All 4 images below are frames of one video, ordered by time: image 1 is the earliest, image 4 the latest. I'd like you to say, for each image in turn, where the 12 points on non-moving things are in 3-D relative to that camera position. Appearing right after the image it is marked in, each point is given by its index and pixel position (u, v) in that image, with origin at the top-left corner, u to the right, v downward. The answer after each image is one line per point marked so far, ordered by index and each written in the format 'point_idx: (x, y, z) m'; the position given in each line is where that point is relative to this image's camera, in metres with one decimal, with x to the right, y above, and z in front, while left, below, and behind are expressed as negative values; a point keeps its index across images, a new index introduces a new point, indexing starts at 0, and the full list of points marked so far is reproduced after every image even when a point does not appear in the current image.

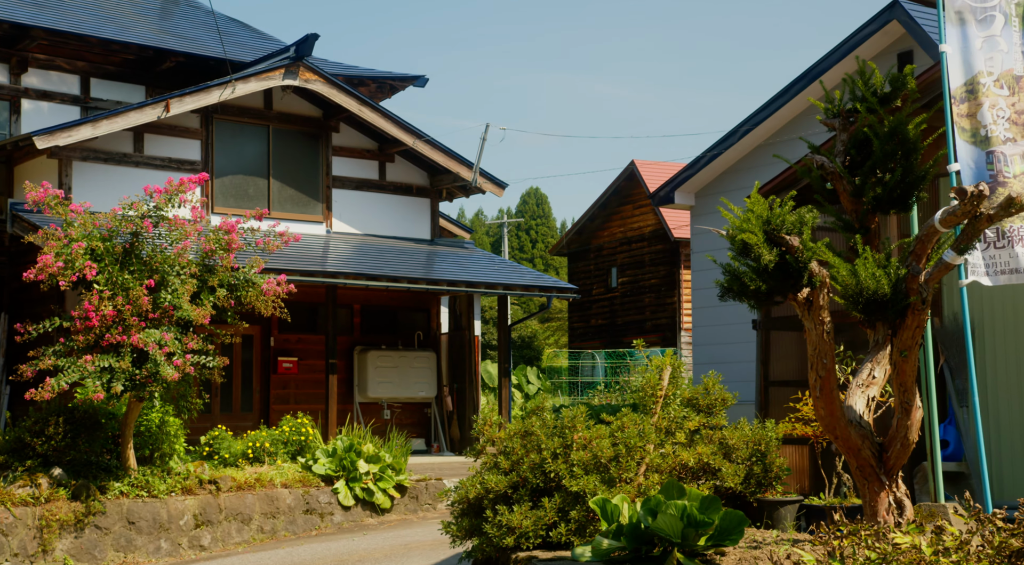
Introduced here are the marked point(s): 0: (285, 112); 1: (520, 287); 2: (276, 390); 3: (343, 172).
0: (-3.1, +2.4, +18.3) m
1: (+0.2, -0.1, +17.5) m
2: (-3.1, -1.4, +17.3) m
3: (-2.4, +1.6, +18.6) m
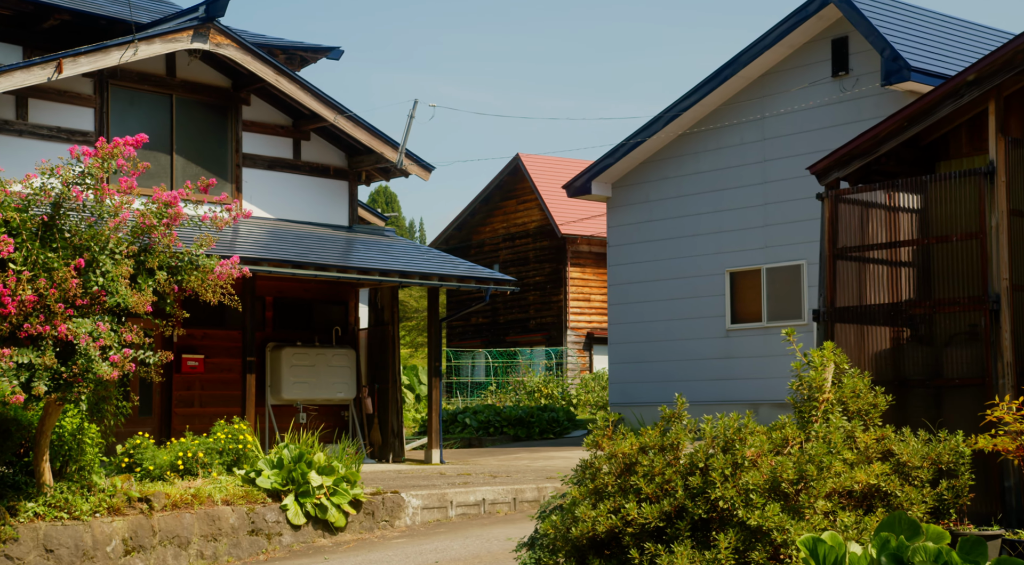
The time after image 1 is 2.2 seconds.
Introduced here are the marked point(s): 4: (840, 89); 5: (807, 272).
0: (-4.0, +2.5, +16.4) m
1: (-0.7, +0.1, +16.1) m
2: (-3.9, -1.3, +15.5) m
3: (-3.3, +1.7, +16.8) m
4: (+4.9, +2.9, +19.8) m
5: (+4.4, +0.2, +19.9) m
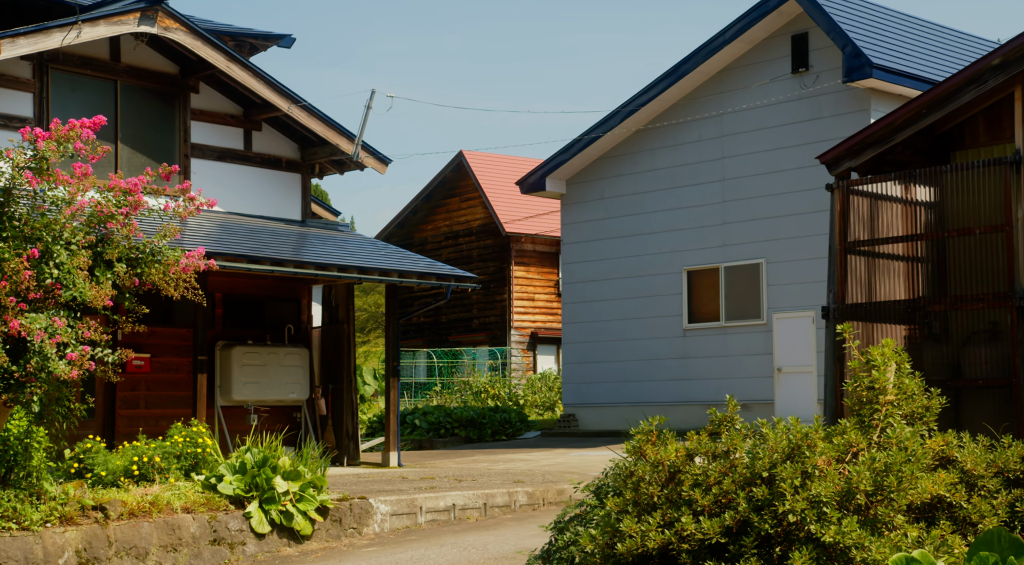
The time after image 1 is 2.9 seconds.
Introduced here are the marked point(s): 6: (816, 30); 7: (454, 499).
0: (-4.5, +2.6, +15.7) m
1: (-1.1, +0.1, +15.5) m
2: (-4.3, -1.2, +14.8) m
3: (-3.8, +1.8, +16.2) m
4: (+4.3, +2.9, +19.6) m
5: (+3.8, +0.2, +19.6) m
6: (+4.5, +3.7, +19.4) m
7: (-0.5, -1.9, +11.4) m
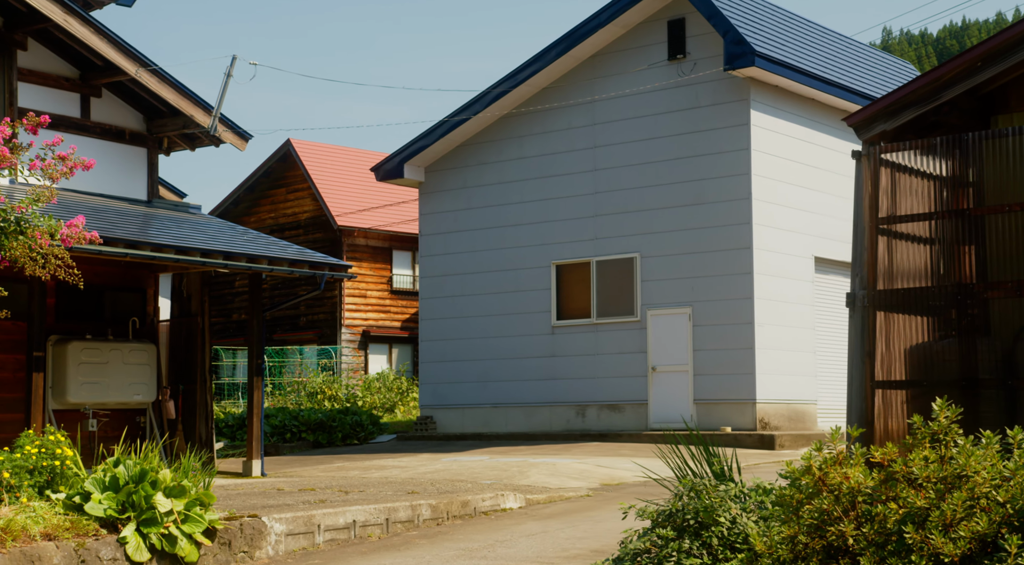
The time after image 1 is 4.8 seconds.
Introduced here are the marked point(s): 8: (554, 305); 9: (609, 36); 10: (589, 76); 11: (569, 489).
0: (-5.7, +2.7, +13.6) m
1: (-2.4, +0.2, +13.9) m
2: (-5.5, -1.1, +12.7) m
3: (-5.1, +1.9, +14.2) m
4: (+2.3, +3.0, +18.7) m
5: (+1.8, +0.2, +18.7) m
6: (+2.6, +3.8, +18.6) m
7: (-1.2, -1.7, +9.9) m
8: (+0.6, -0.3, +19.5) m
9: (+1.4, +3.6, +19.3) m
10: (+1.2, +3.1, +19.7) m
11: (+0.6, -2.0, +12.8) m
